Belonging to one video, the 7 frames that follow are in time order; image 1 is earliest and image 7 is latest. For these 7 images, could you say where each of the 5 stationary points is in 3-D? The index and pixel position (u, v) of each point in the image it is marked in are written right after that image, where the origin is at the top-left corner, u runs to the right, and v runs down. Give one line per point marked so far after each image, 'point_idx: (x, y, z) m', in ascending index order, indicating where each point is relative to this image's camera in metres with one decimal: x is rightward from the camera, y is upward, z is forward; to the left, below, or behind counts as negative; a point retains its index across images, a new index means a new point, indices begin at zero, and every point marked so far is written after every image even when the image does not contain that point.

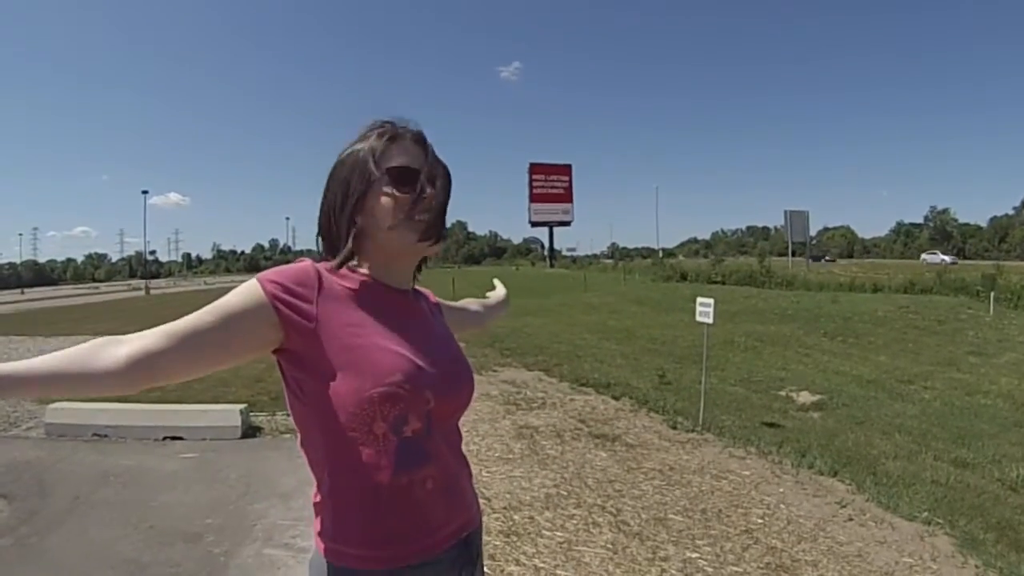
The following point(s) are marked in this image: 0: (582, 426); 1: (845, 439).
0: (+0.8, -1.7, +9.8) m
1: (+3.8, -1.8, +9.8) m
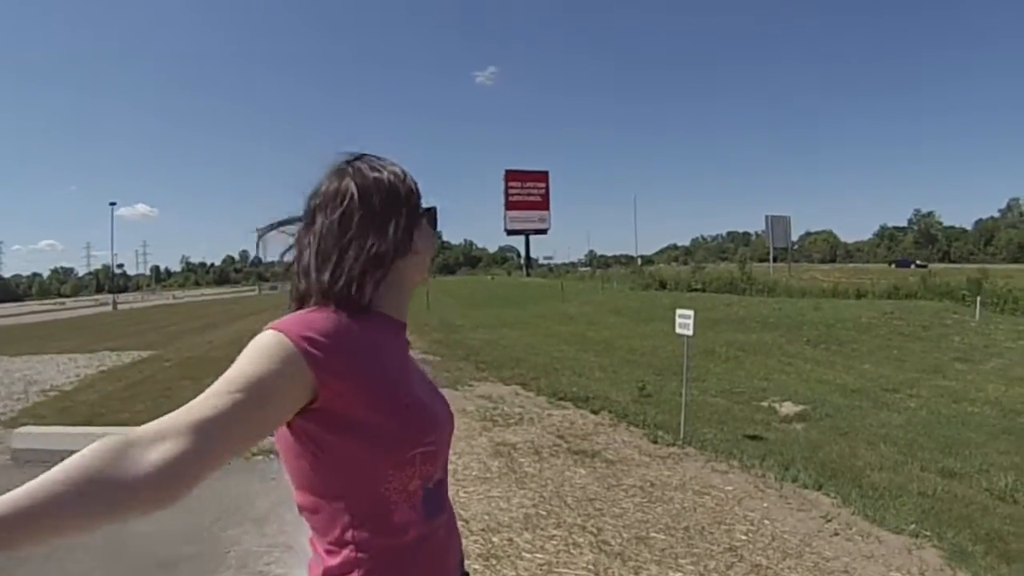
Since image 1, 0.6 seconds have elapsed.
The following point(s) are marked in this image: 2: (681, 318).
0: (+0.5, -1.8, +9.5) m
1: (+3.5, -1.8, +9.5) m
2: (+1.8, -0.3, +9.1) m
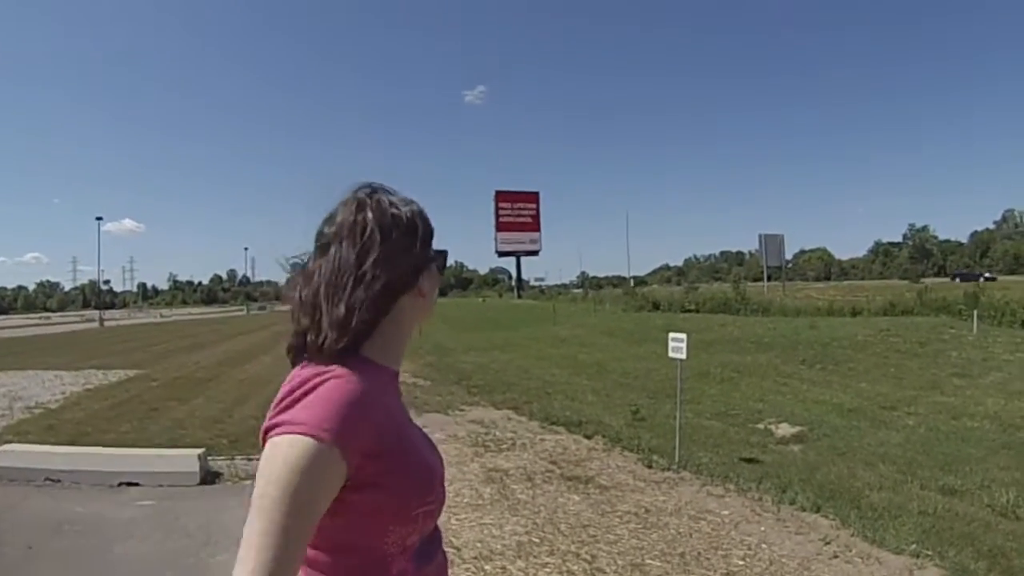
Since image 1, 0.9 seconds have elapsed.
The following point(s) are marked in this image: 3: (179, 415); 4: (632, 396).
0: (+0.5, -2.0, +9.4) m
1: (+3.5, -2.0, +9.4) m
2: (+1.7, -0.6, +9.0) m
3: (-4.7, -1.9, +12.2) m
4: (+1.9, -1.9, +13.4) m
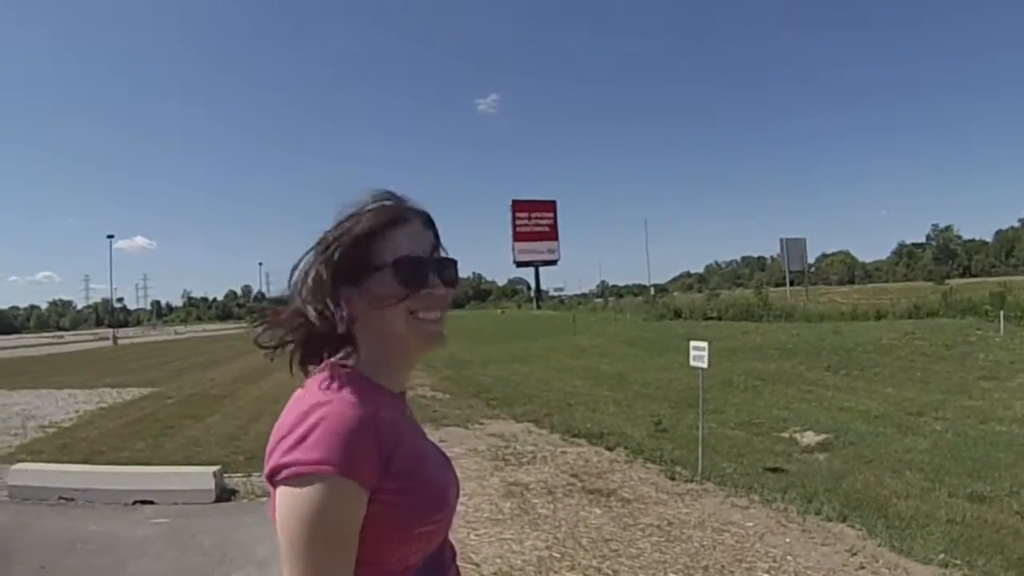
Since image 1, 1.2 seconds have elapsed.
0: (+0.7, -2.1, +9.3) m
1: (+3.7, -2.1, +9.2) m
2: (+1.9, -0.6, +8.8) m
3: (-4.5, -2.0, +12.2) m
4: (+2.2, -1.9, +13.3) m
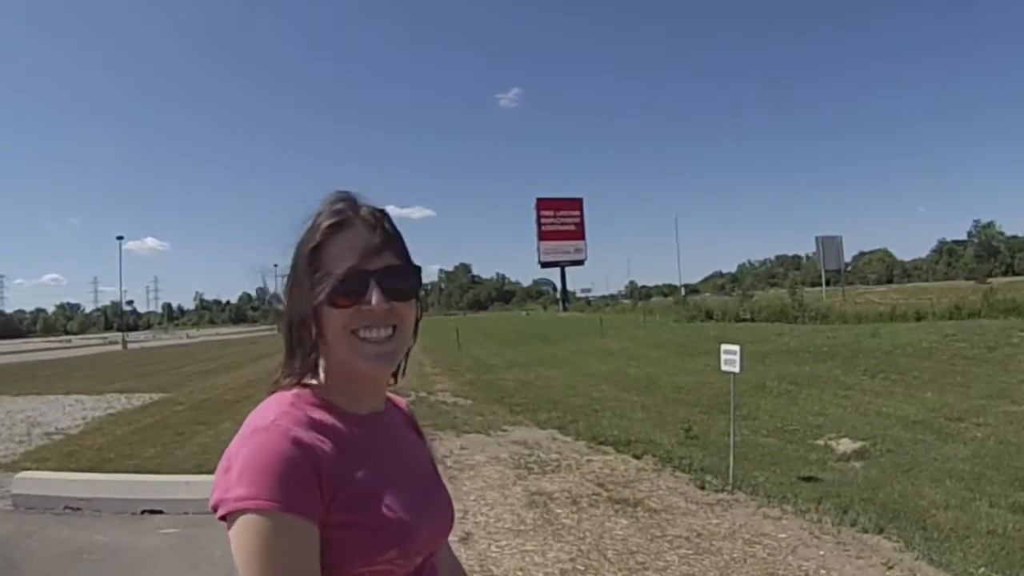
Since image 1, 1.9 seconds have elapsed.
0: (+0.9, -2.1, +8.9) m
1: (+3.9, -2.1, +8.9) m
2: (+2.1, -0.6, +8.4) m
3: (-4.2, -2.0, +11.9) m
4: (+2.5, -1.8, +12.9) m
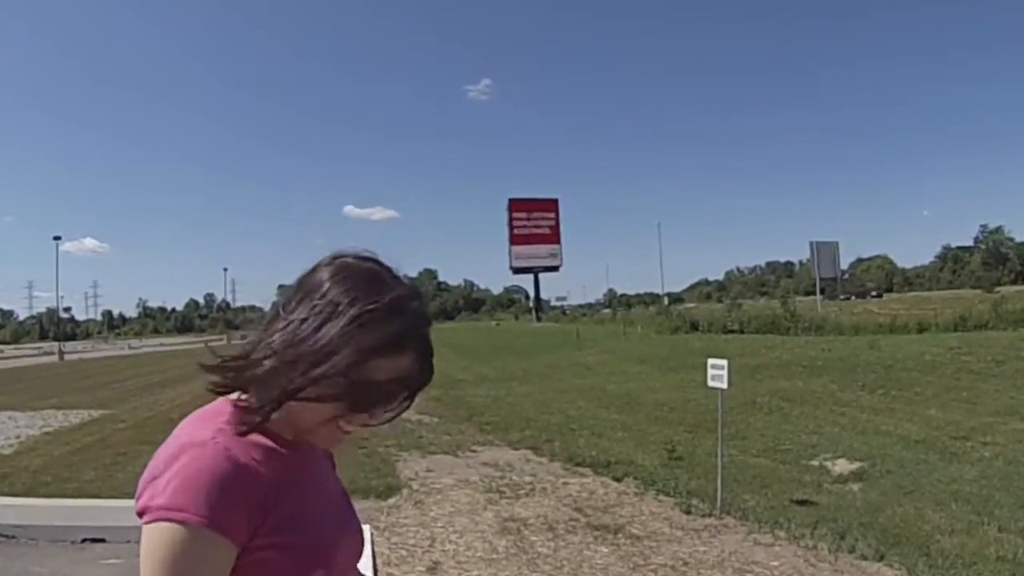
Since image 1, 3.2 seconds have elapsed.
0: (+0.6, -2.2, +8.3) m
1: (+3.6, -2.2, +8.3) m
2: (+1.9, -0.7, +7.8) m
3: (-4.5, -2.1, +11.3) m
4: (+2.2, -2.0, +12.3) m
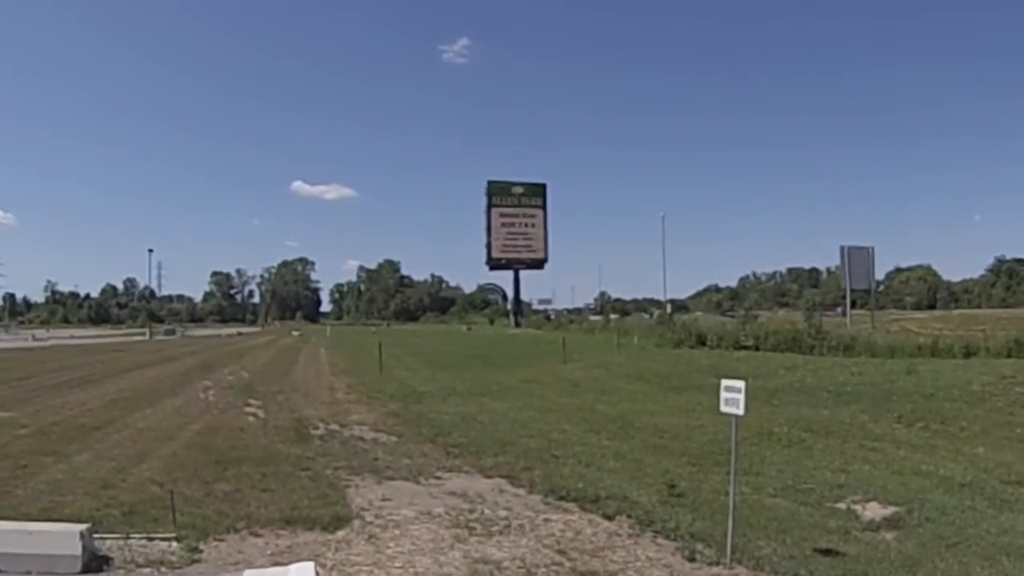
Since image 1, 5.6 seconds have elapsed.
0: (+0.4, -2.2, +7.1) m
1: (+3.4, -2.3, +7.0) m
2: (+1.7, -0.8, +6.7) m
3: (-4.7, -2.1, +10.2) m
4: (+2.1, -2.2, +11.1) m
